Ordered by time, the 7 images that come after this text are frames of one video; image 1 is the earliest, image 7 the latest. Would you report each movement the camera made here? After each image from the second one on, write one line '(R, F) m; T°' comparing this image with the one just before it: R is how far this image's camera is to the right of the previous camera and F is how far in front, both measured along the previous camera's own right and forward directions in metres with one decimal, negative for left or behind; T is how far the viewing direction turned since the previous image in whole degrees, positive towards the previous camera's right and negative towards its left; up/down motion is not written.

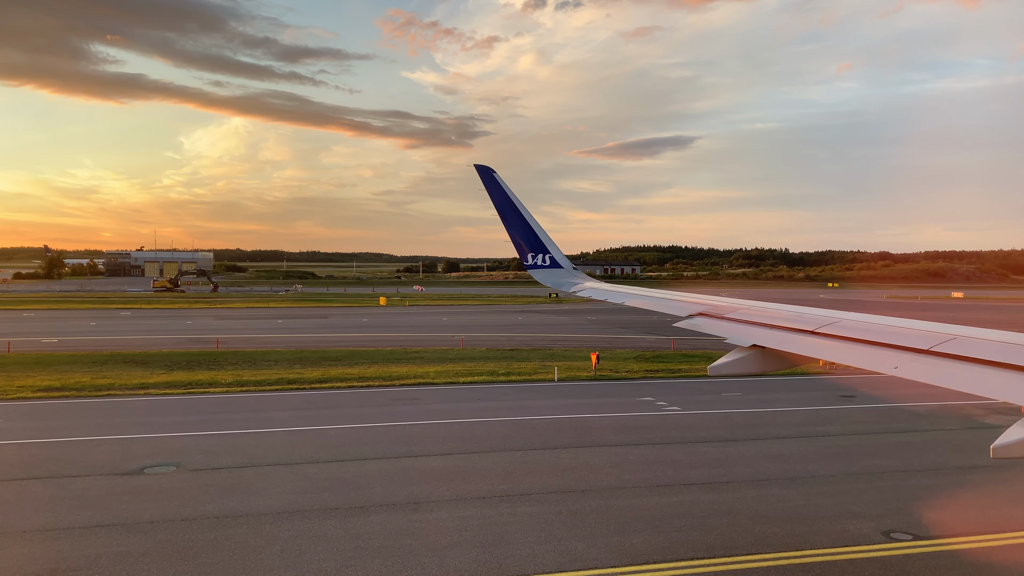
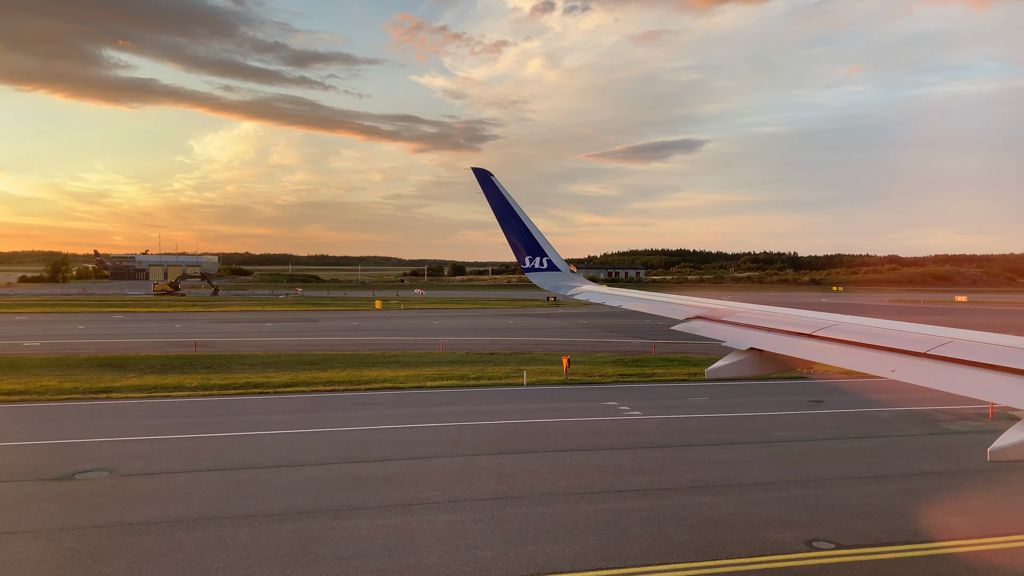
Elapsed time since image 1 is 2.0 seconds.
(+1.1, +0.1) m; 0°
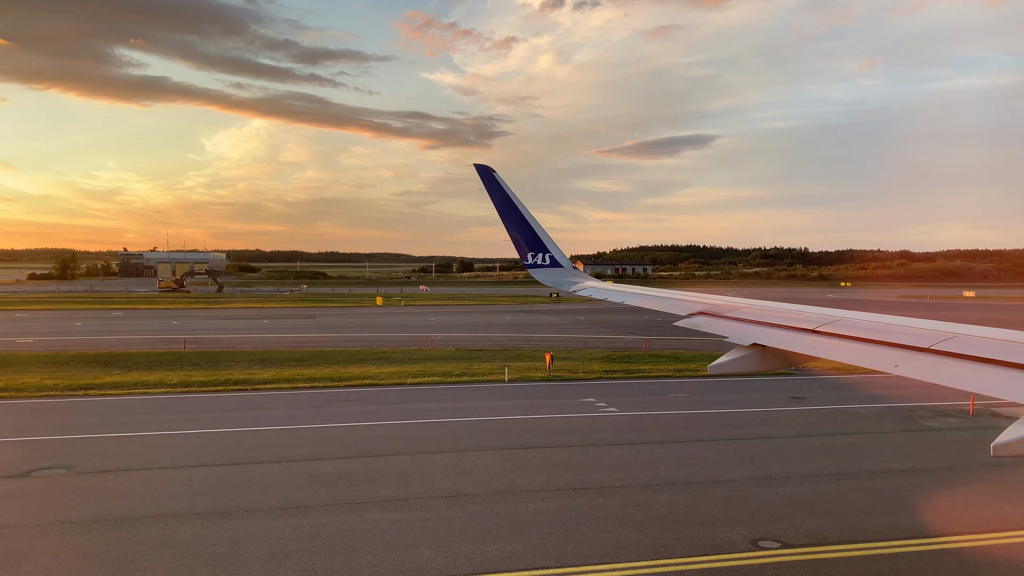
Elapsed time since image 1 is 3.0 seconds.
(+0.8, +0.1) m; 0°
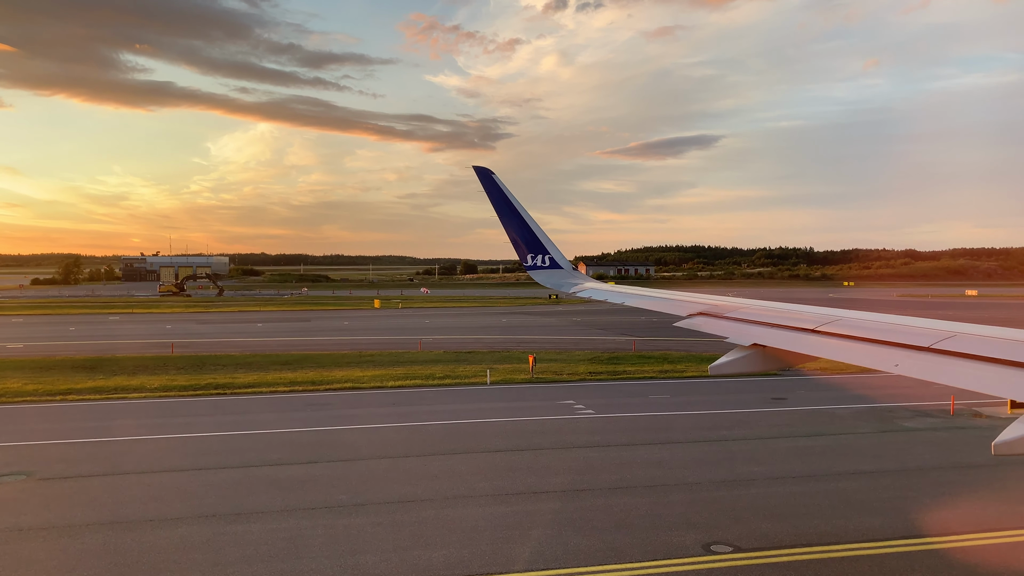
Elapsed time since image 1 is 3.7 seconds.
(+0.7, +0.1) m; 0°
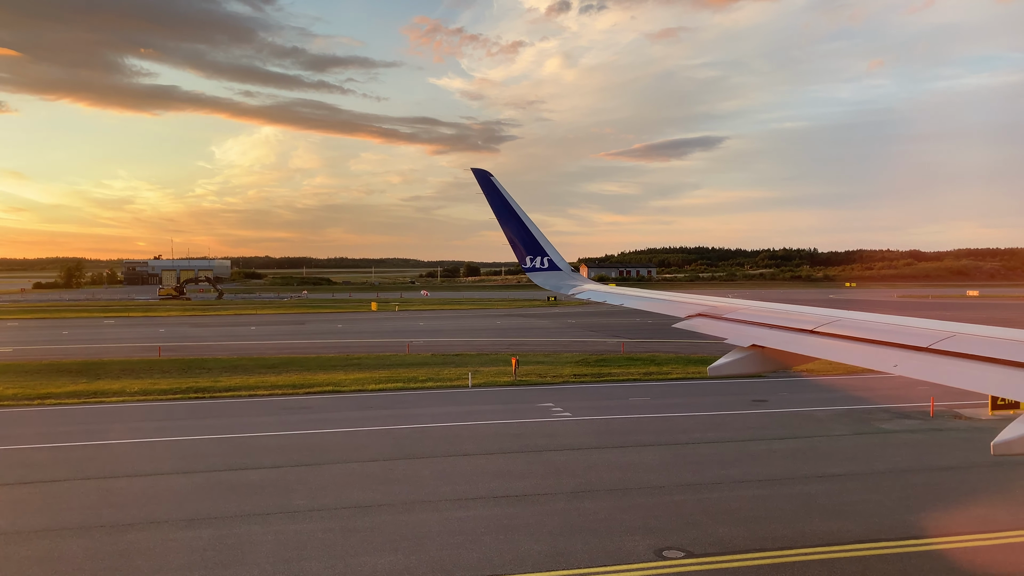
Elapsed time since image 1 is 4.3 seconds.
(+0.6, +0.1) m; 0°
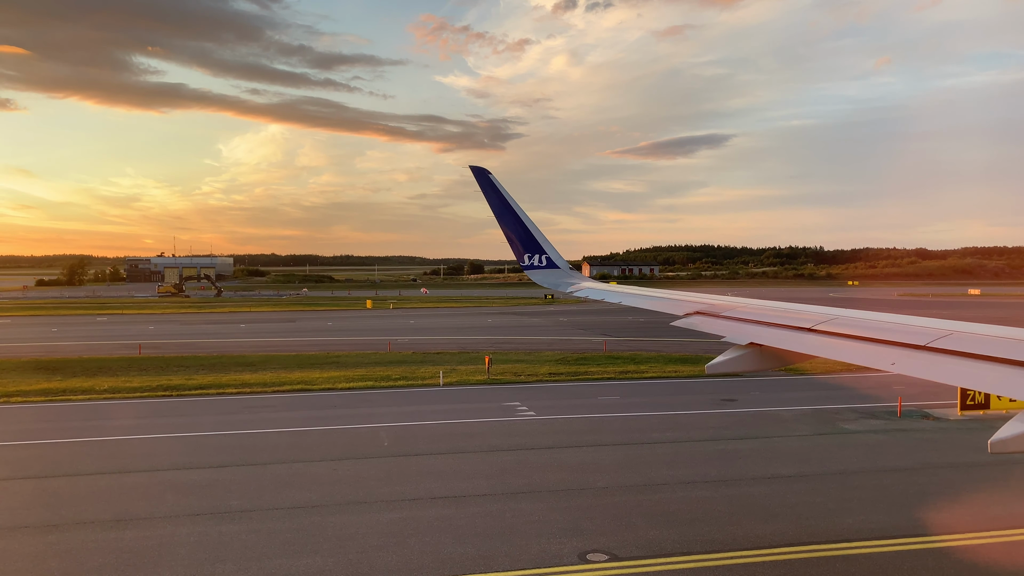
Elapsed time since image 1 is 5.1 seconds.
(+0.9, +0.1) m; 0°
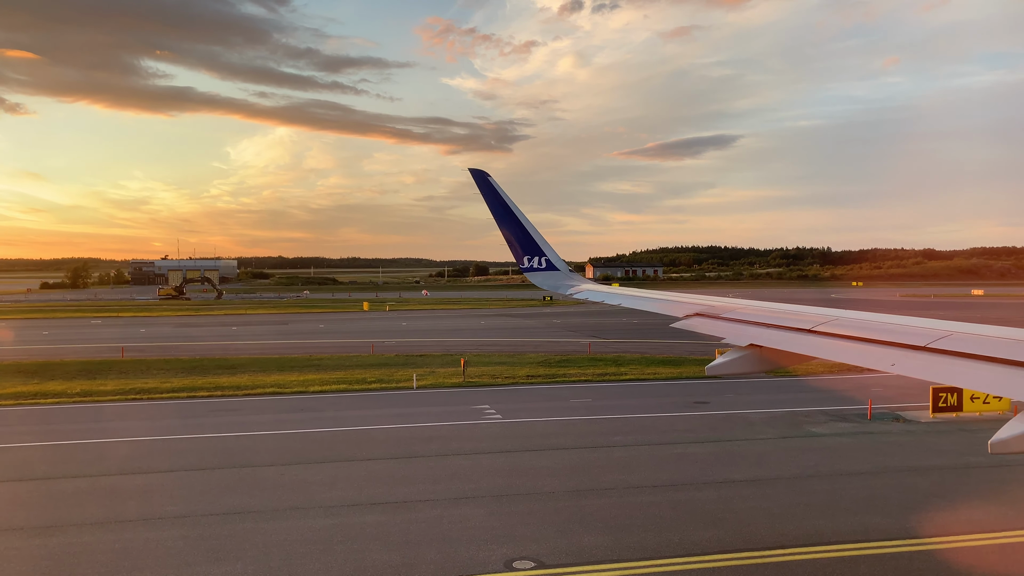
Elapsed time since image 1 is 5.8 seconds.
(+0.9, +0.1) m; 0°
